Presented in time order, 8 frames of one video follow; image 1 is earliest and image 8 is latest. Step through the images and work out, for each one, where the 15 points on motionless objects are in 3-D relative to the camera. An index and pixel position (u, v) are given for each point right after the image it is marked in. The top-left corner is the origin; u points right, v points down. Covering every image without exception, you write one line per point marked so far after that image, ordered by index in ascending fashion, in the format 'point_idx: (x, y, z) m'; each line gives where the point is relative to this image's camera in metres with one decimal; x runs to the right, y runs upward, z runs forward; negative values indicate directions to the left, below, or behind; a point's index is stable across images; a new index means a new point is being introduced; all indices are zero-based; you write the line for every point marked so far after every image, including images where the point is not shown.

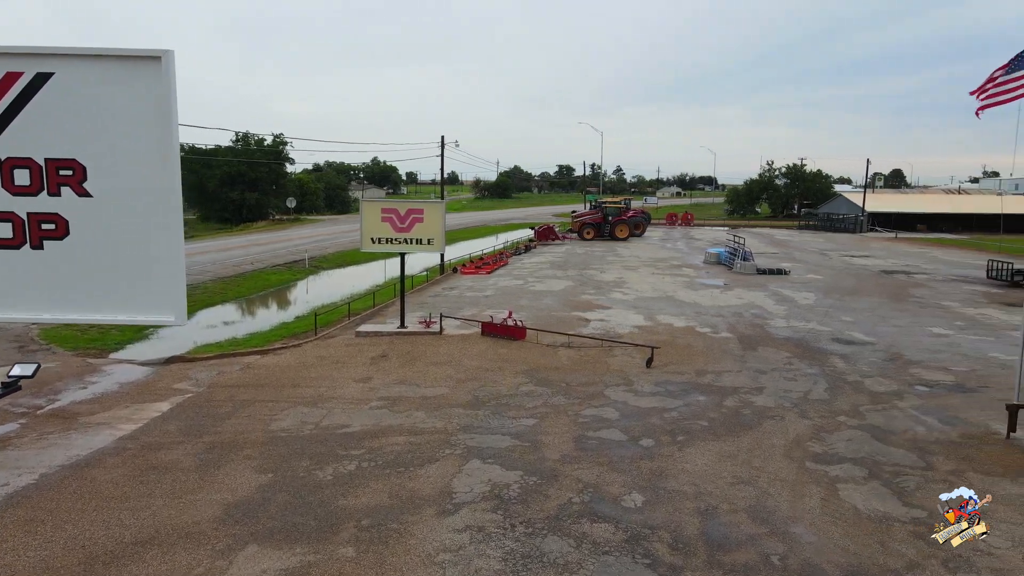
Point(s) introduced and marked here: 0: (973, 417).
0: (+6.4, -1.8, +10.2) m
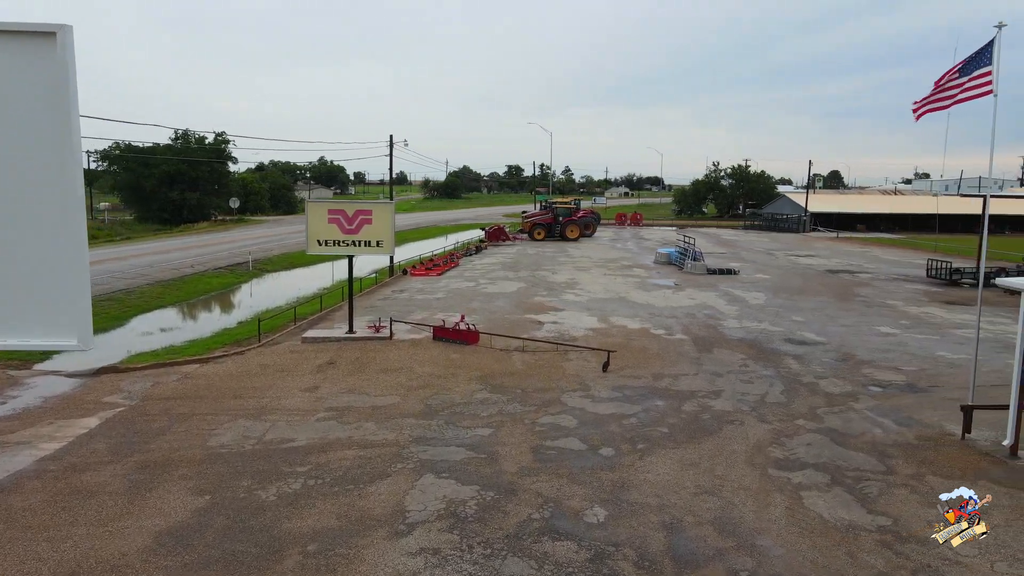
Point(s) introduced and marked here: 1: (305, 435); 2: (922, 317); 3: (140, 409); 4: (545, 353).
0: (+5.8, -1.8, +10.2) m
1: (-2.8, -2.0, +9.8) m
2: (+10.3, -0.7, +18.5) m
3: (-5.6, -1.8, +11.1) m
4: (+0.6, -1.3, +14.1) m
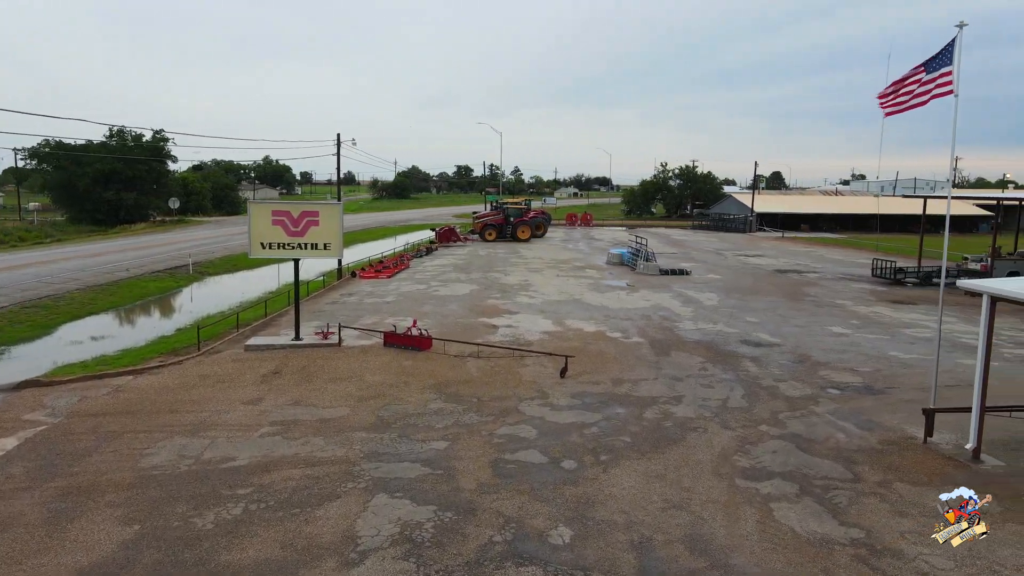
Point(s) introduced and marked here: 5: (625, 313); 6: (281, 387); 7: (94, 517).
0: (+5.2, -1.8, +10.1) m
1: (-3.3, -2.0, +9.1) m
2: (+9.2, -0.7, +18.8) m
3: (-6.2, -1.9, +10.3) m
4: (-0.2, -1.3, +13.7) m
5: (+3.0, -0.7, +19.2) m
6: (-3.8, -1.6, +12.3) m
7: (-4.2, -2.3, +7.4) m
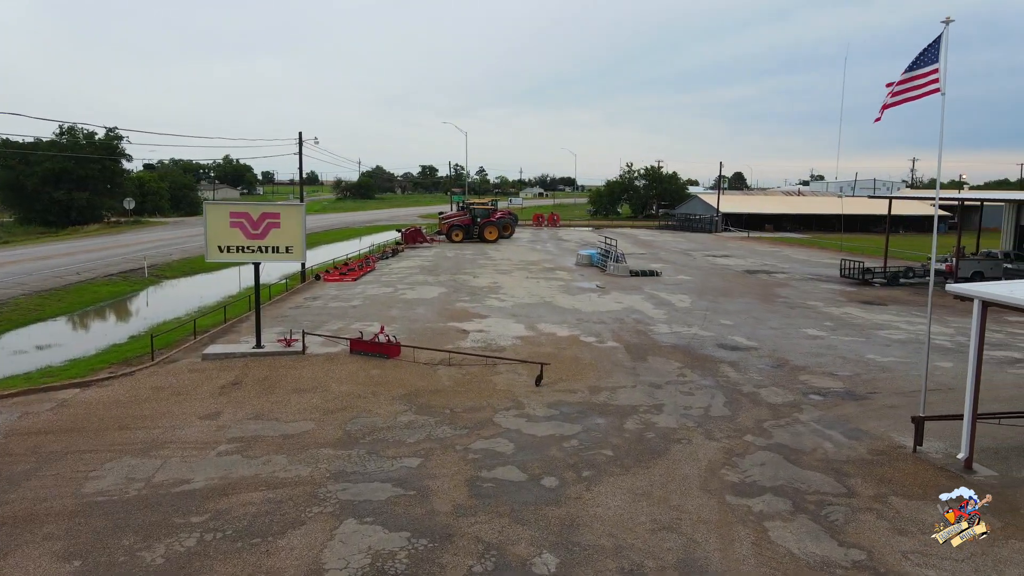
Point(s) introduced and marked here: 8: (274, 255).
0: (+4.8, -1.9, +9.9) m
1: (-3.6, -2.1, +8.5) m
2: (+8.4, -0.8, +18.7) m
3: (-6.5, -2.1, +9.4) m
4: (-0.7, -1.4, +13.2) m
5: (+2.2, -0.7, +18.8) m
6: (-4.3, -1.8, +11.6) m
7: (-4.4, -2.4, +6.7) m
8: (-4.7, +0.7, +14.6) m
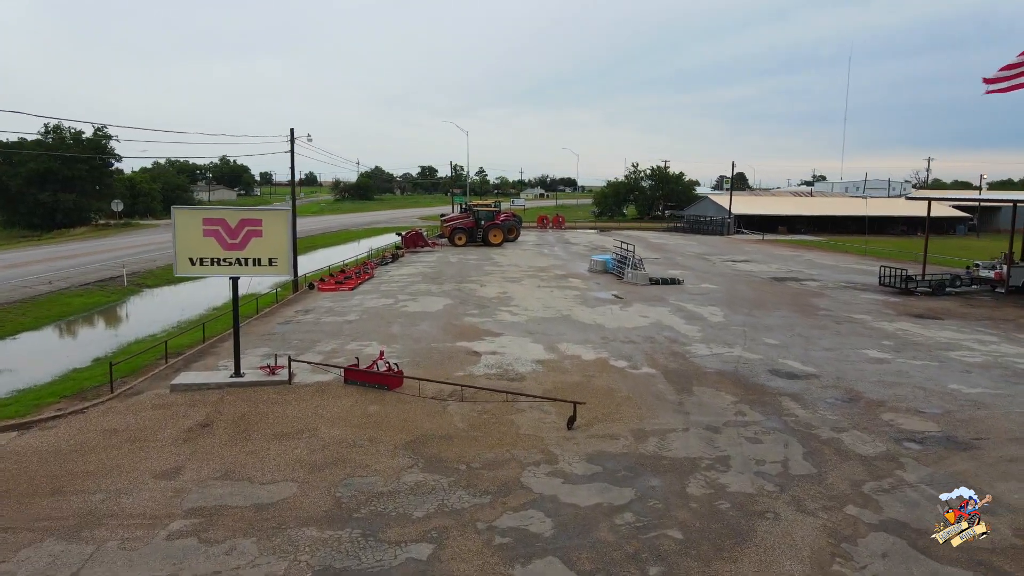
0: (+5.2, -2.2, +7.8) m
1: (-3.2, -2.5, +6.4) m
2: (+8.8, -1.1, +16.6) m
3: (-6.2, -2.4, +7.3) m
4: (-0.3, -1.7, +11.1) m
5: (+2.6, -1.0, +16.7) m
6: (-3.9, -2.1, +9.5) m
7: (-4.0, -2.7, +4.6) m
8: (-4.4, +0.3, +12.5) m
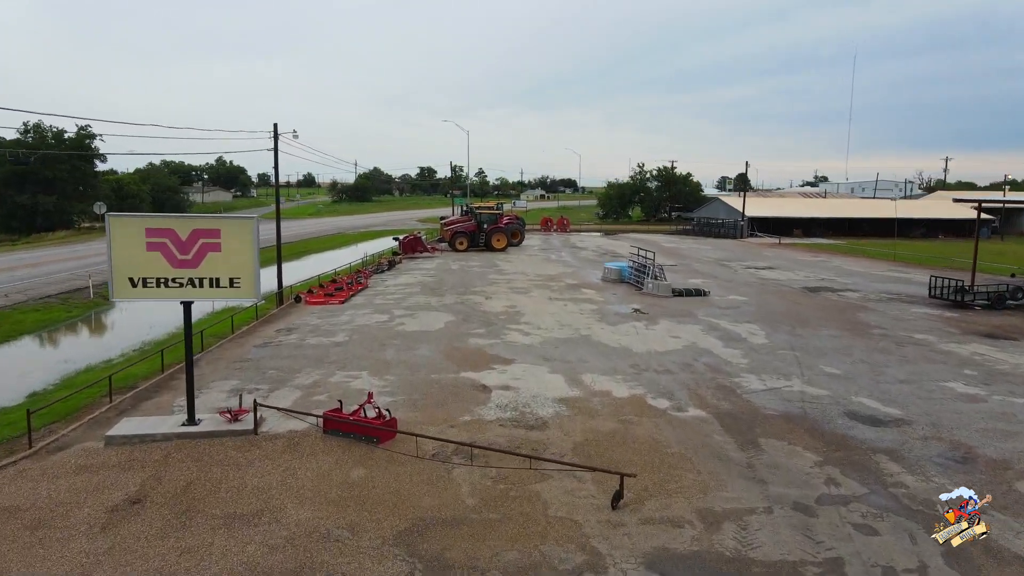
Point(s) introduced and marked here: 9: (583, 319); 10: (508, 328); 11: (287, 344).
0: (+5.5, -2.5, +5.3) m
1: (-2.9, -2.8, +3.9) m
2: (+9.1, -1.4, +14.1) m
3: (-5.9, -2.7, +4.9) m
4: (-0.1, -2.1, +8.6) m
5: (+2.8, -1.4, +14.3) m
6: (-3.6, -2.4, +7.0) m
7: (-3.7, -3.1, +2.1) m
8: (-4.1, 0.0, +10.1) m
9: (+1.8, -0.8, +19.0) m
10: (-0.1, -1.0, +17.6) m
11: (-5.0, -1.2, +16.2) m
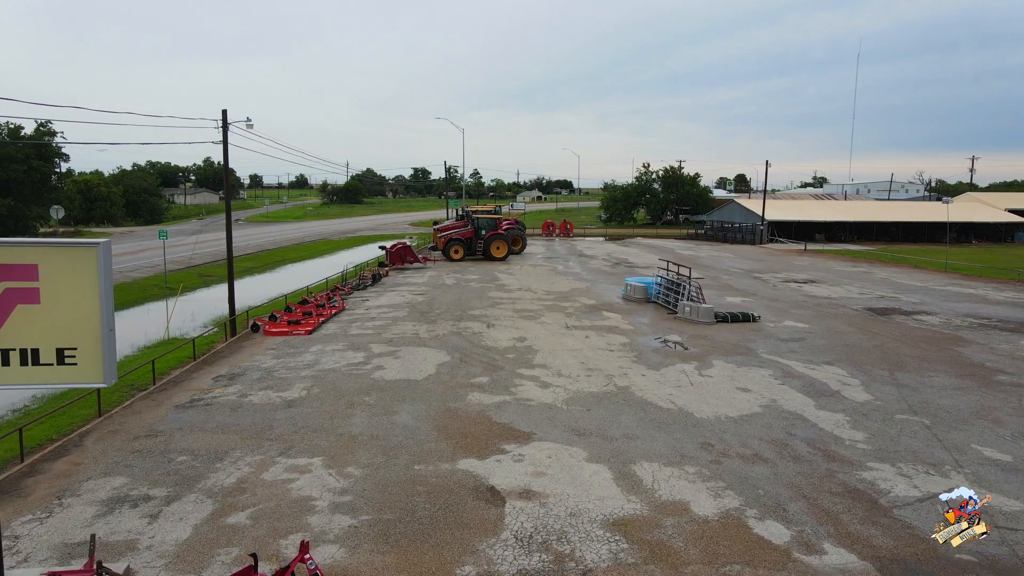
0: (+5.8, -3.1, +1.1) m
1: (-2.6, -3.4, -0.3) m
2: (+9.3, -2.0, +10.0) m
3: (-5.6, -3.3, +0.6) m
4: (+0.2, -2.7, +4.4) m
5: (+3.1, -2.0, +10.1) m
6: (-3.3, -3.0, +2.8) m
7: (-3.4, -3.7, -2.1) m
8: (-3.8, -0.6, +5.8) m
9: (+2.0, -1.4, +14.7) m
10: (+0.1, -1.6, +13.3) m
11: (-4.7, -1.8, +11.9) m
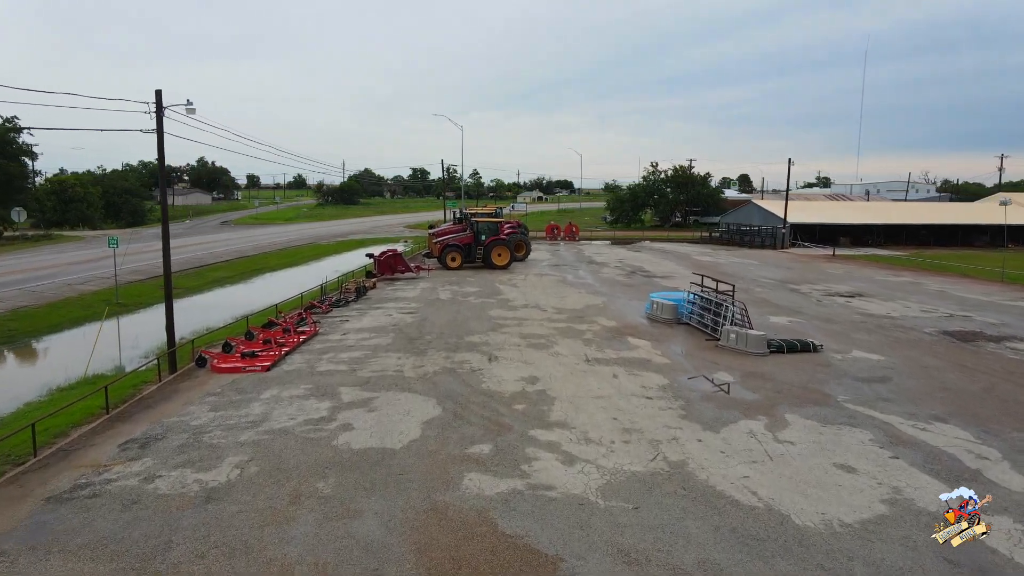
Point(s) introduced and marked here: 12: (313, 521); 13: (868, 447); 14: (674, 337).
0: (+6.0, -3.6, -2.4) m
1: (-2.4, -3.9, -3.8) m
2: (+9.5, -2.5, +6.5) m
3: (-5.4, -3.8, -2.9) m
4: (+0.4, -3.2, +0.9) m
5: (+3.2, -2.5, +6.6) m
6: (-3.2, -3.5, -0.7) m
7: (-3.2, -4.1, -5.6) m
8: (-3.7, -1.1, +2.3) m
9: (+2.2, -1.9, +11.2) m
10: (+0.3, -2.1, +9.8) m
11: (-4.6, -2.3, +8.4) m
12: (-2.1, -2.4, +7.7) m
13: (+4.7, -2.1, +9.8) m
14: (+3.7, -1.1, +17.1) m
